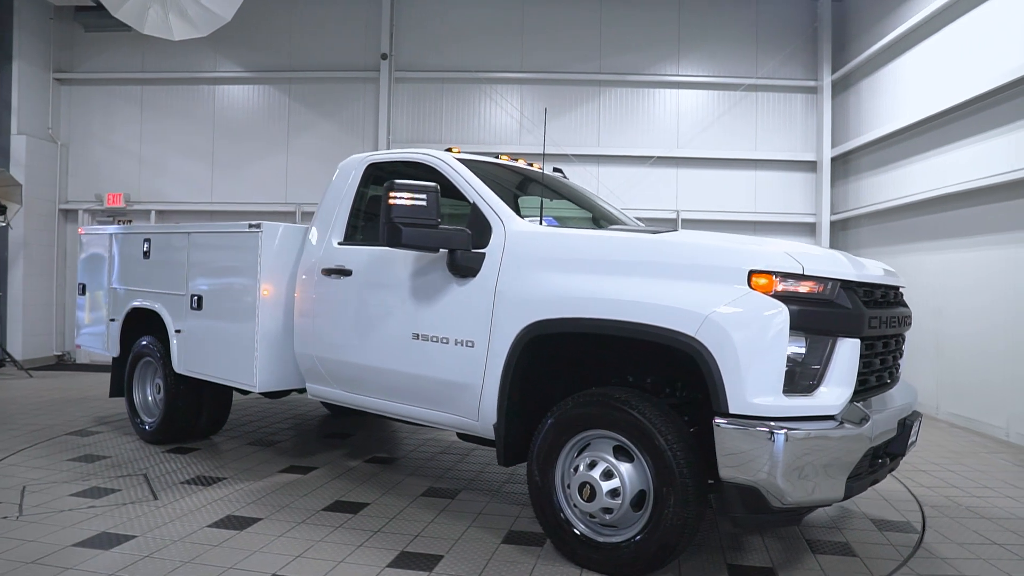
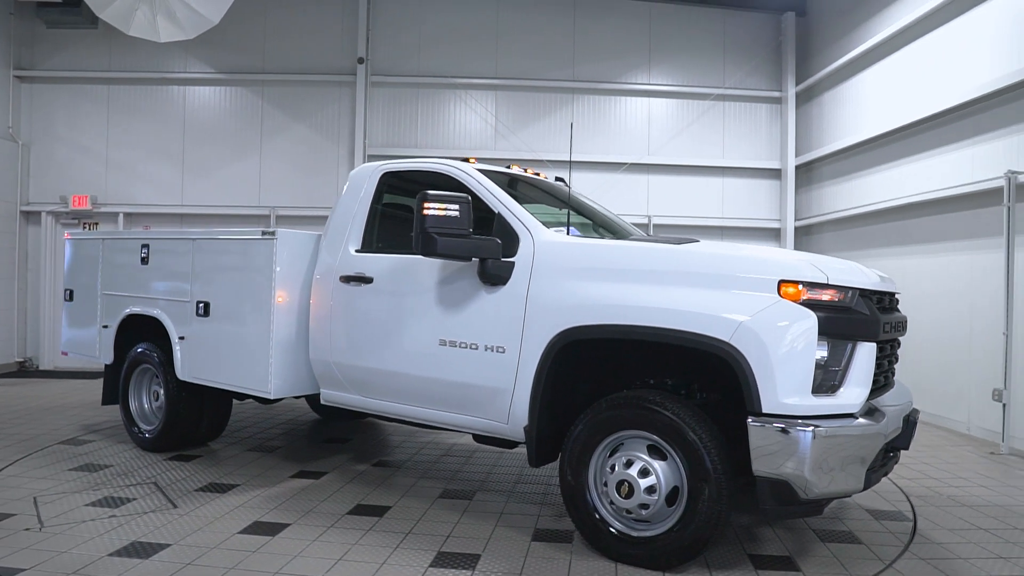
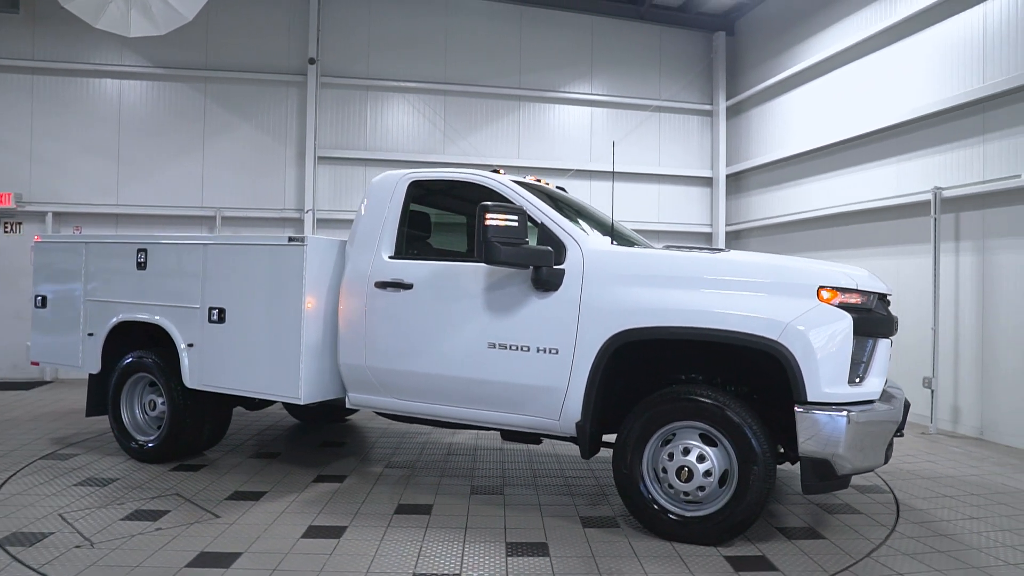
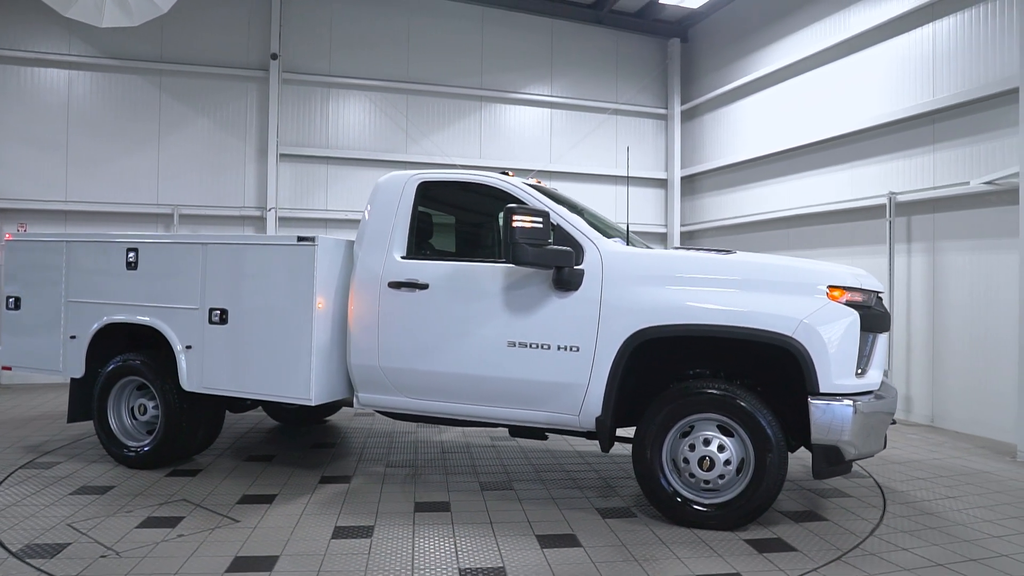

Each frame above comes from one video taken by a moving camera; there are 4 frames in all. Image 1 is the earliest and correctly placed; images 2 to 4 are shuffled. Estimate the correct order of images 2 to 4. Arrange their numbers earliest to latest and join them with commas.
2, 3, 4
